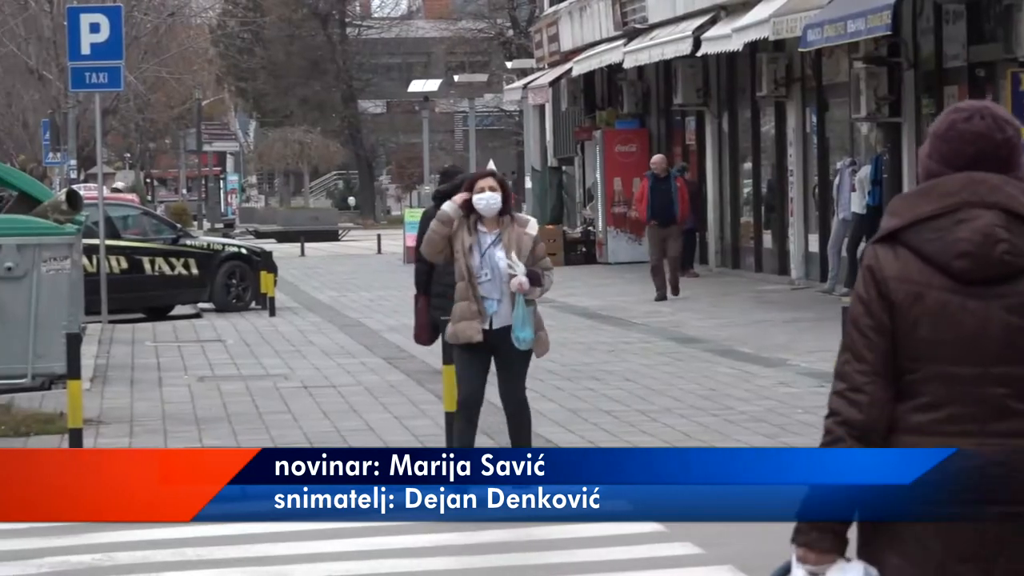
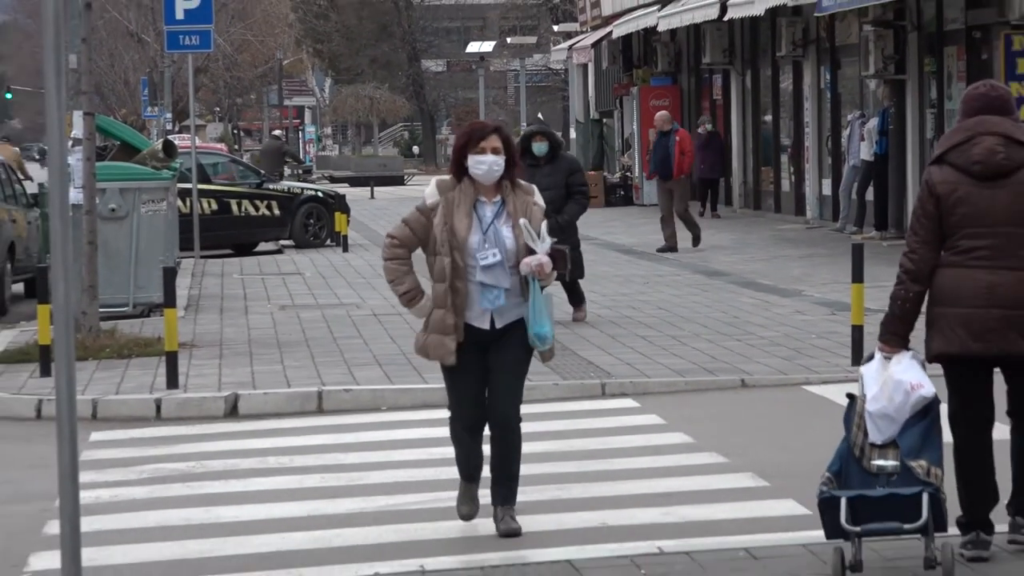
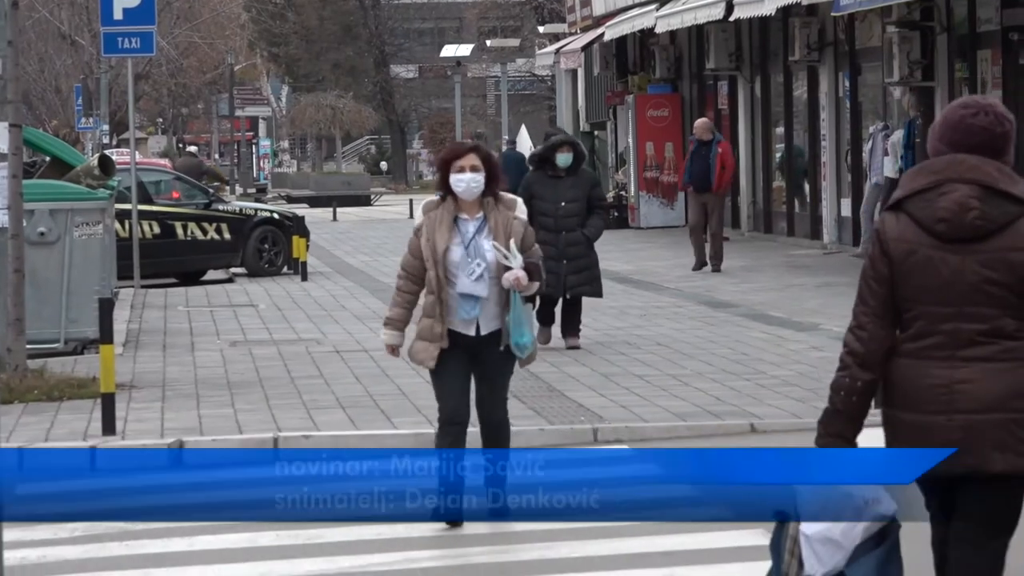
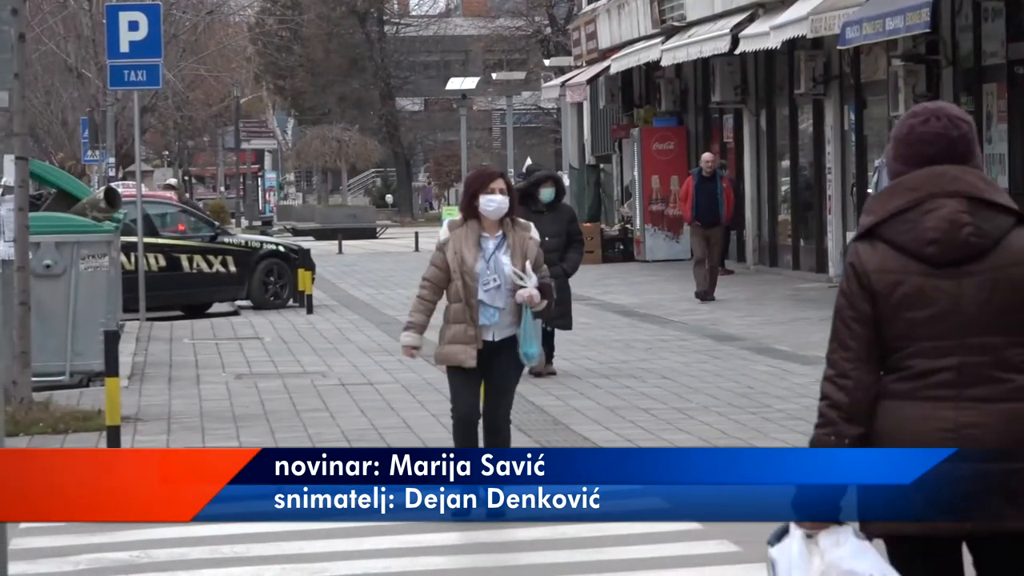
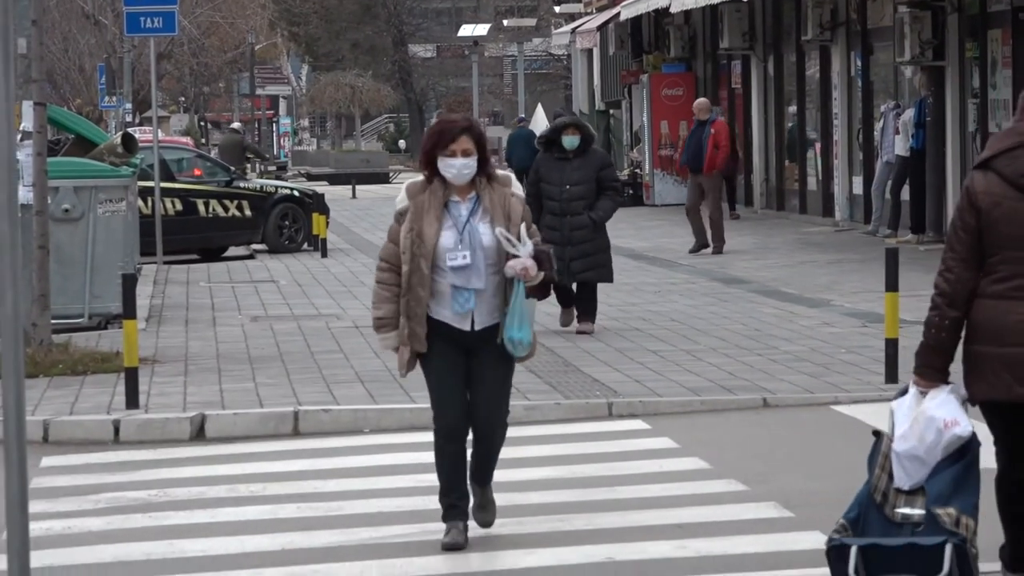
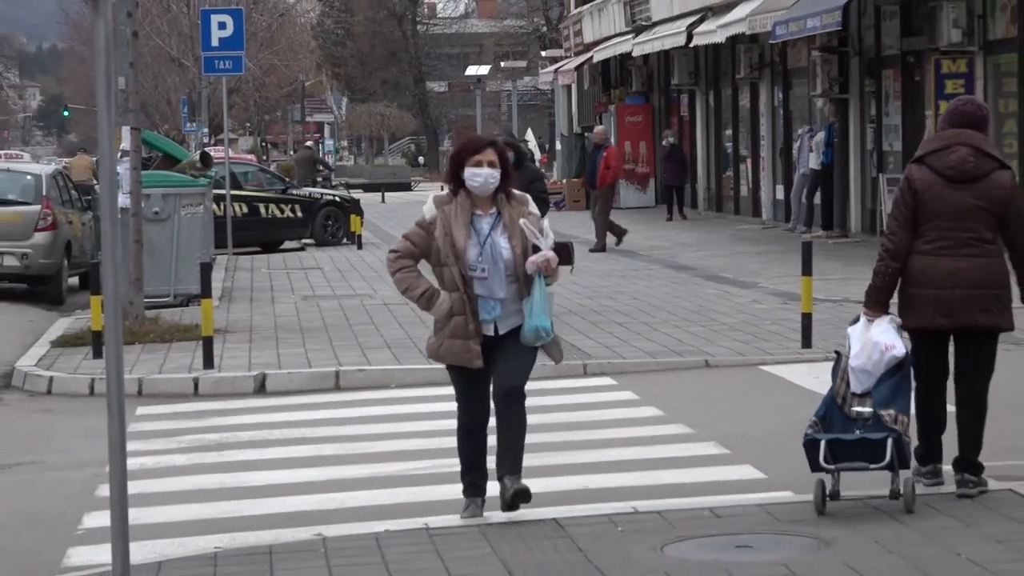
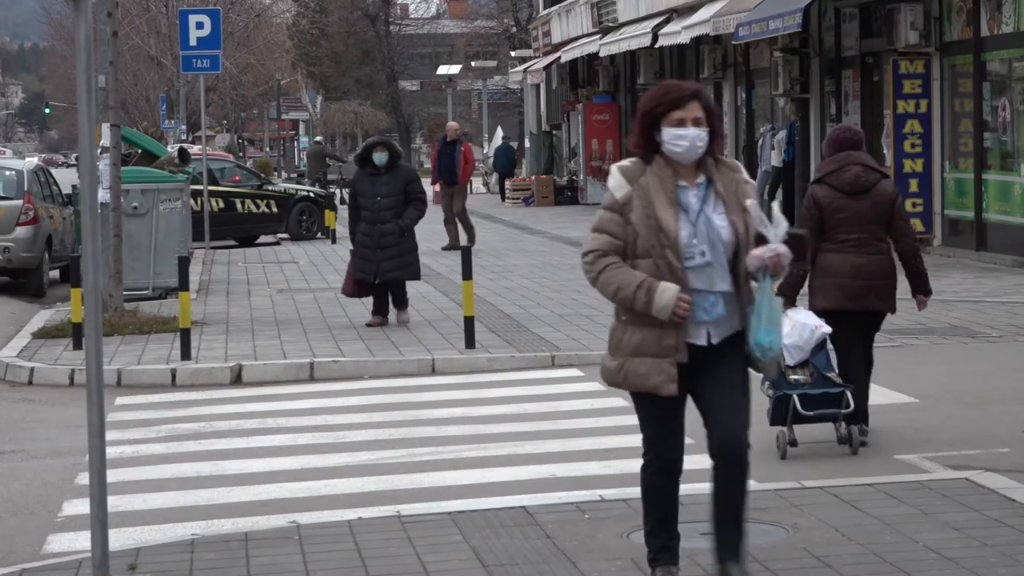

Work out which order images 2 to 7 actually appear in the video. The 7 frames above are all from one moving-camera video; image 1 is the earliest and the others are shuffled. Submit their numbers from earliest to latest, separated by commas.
4, 3, 5, 2, 6, 7
